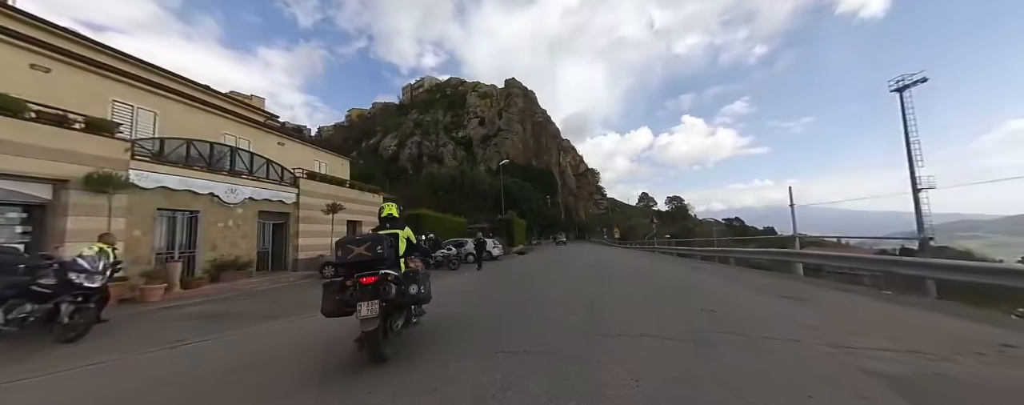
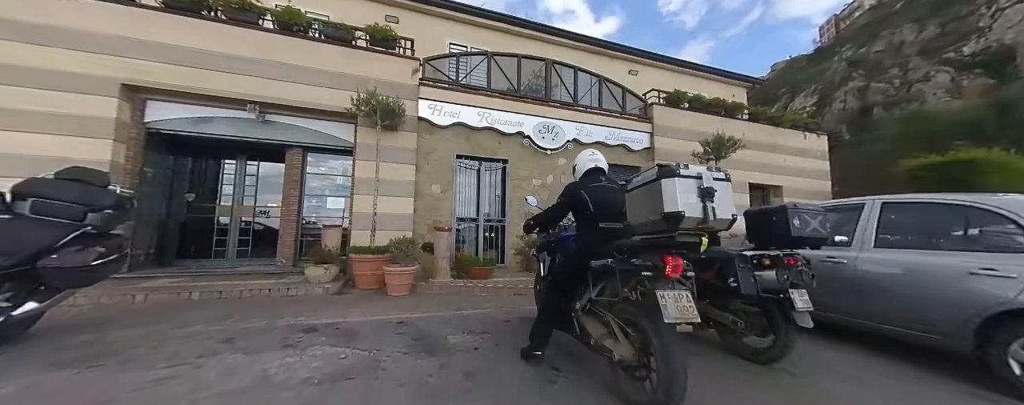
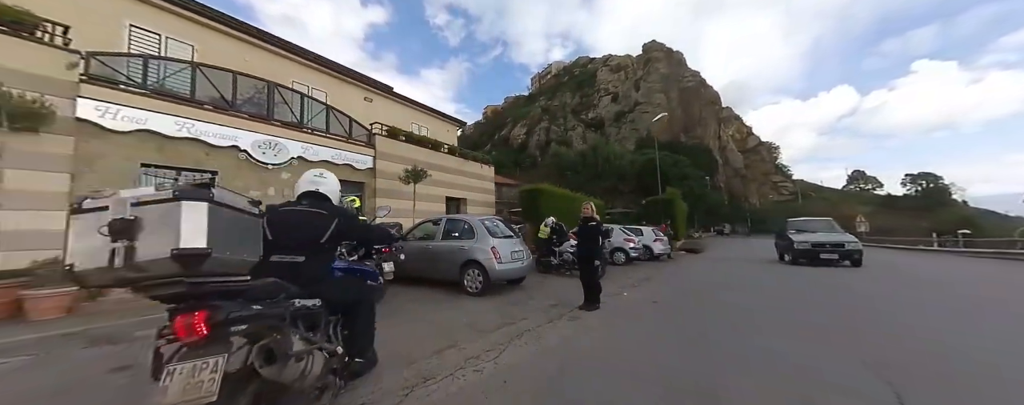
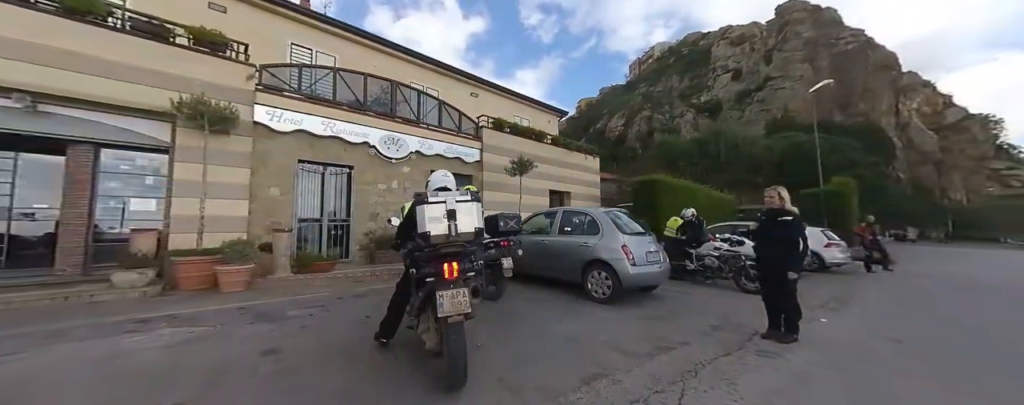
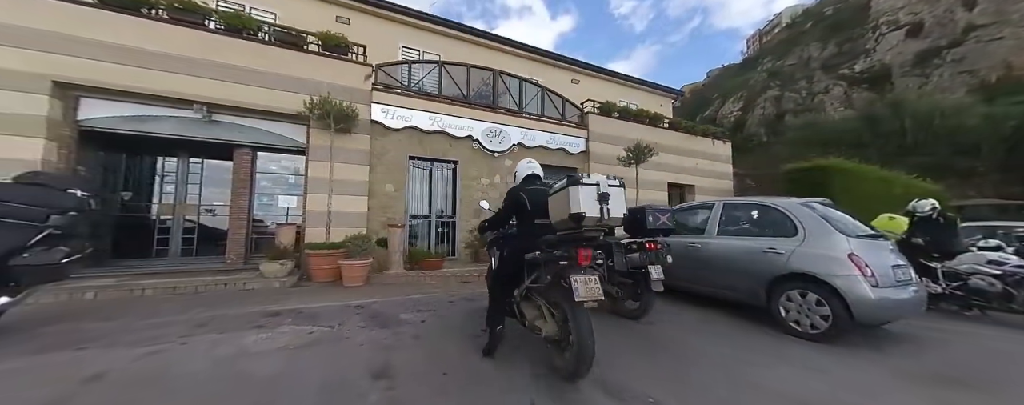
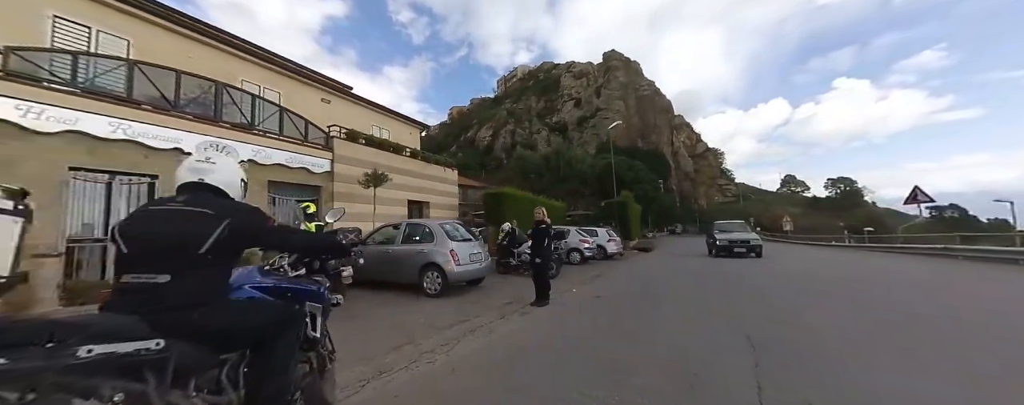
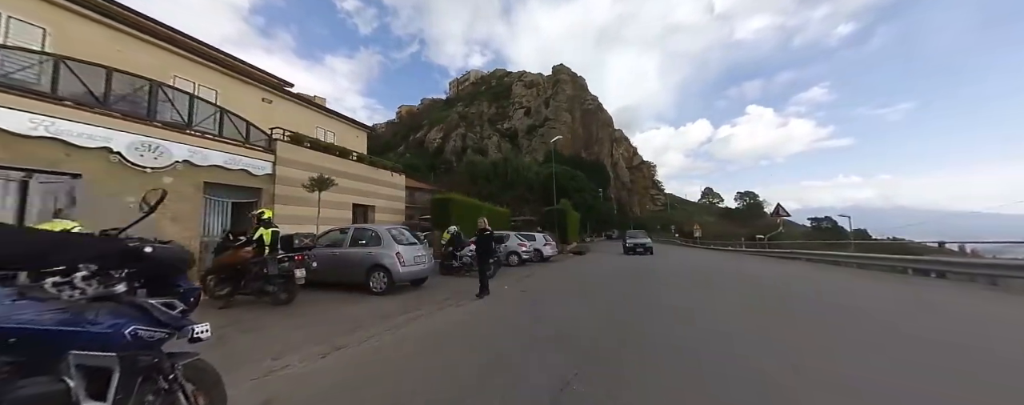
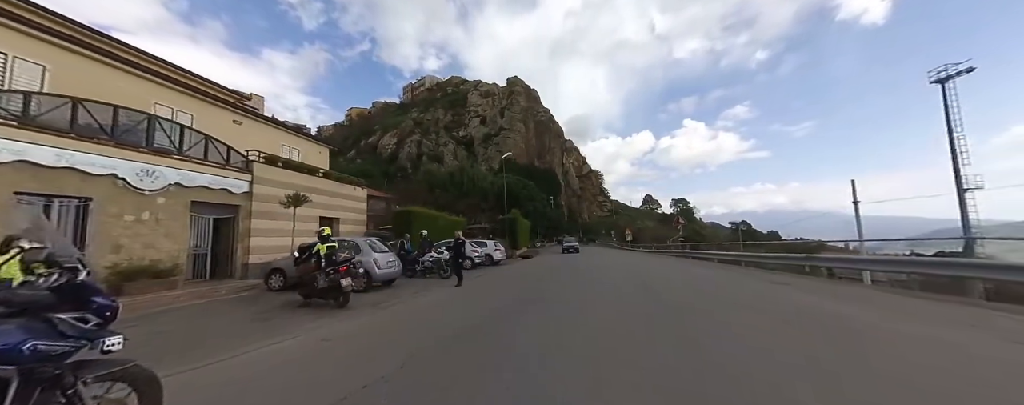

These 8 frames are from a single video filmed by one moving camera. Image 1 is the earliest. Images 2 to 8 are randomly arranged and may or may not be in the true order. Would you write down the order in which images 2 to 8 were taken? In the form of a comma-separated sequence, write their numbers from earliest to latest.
8, 7, 6, 3, 4, 5, 2
